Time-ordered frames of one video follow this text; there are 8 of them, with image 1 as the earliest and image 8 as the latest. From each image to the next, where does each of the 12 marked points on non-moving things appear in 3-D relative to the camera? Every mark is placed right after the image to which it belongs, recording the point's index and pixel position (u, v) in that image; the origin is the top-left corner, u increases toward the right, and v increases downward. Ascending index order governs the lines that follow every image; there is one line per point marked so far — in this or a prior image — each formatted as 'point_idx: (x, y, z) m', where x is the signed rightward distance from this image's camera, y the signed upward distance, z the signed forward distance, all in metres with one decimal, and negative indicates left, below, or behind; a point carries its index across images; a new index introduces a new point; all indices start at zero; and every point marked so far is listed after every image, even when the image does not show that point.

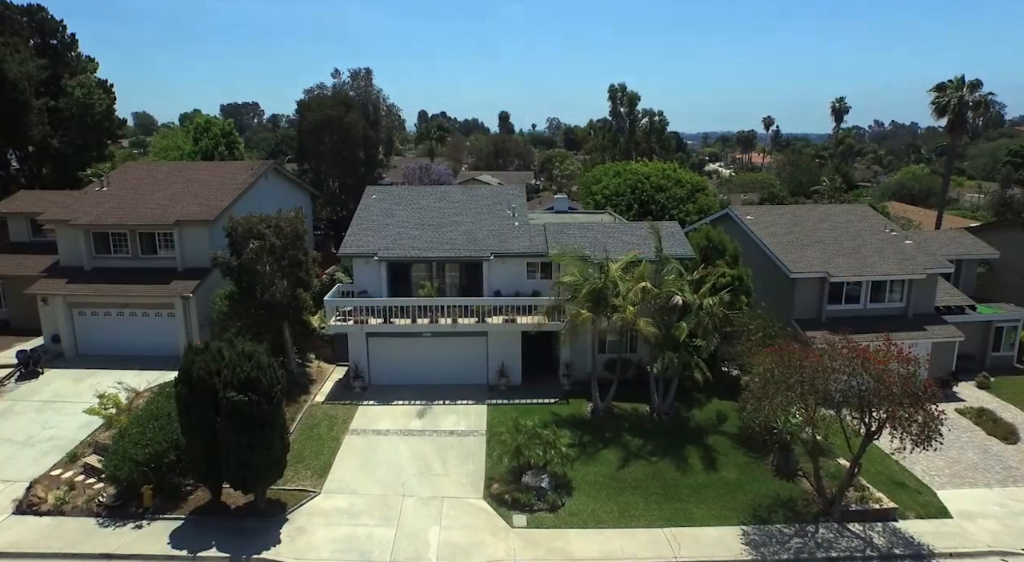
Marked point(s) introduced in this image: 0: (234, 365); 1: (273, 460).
0: (-7.3, -2.2, +16.3) m
1: (-6.5, -4.9, +16.9) m
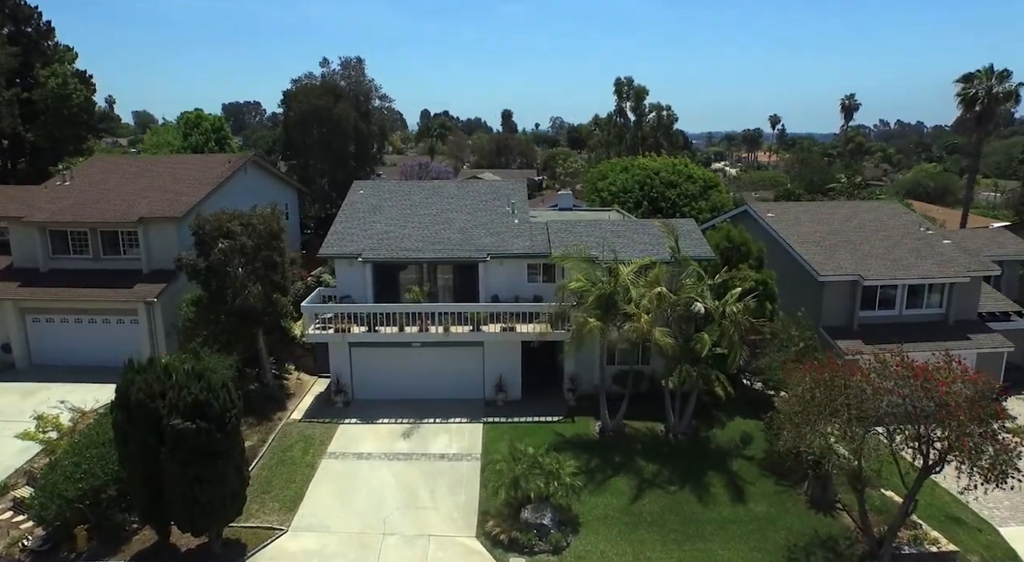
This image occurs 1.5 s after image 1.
0: (-7.4, -2.4, +13.8) m
1: (-6.6, -5.0, +14.4) m
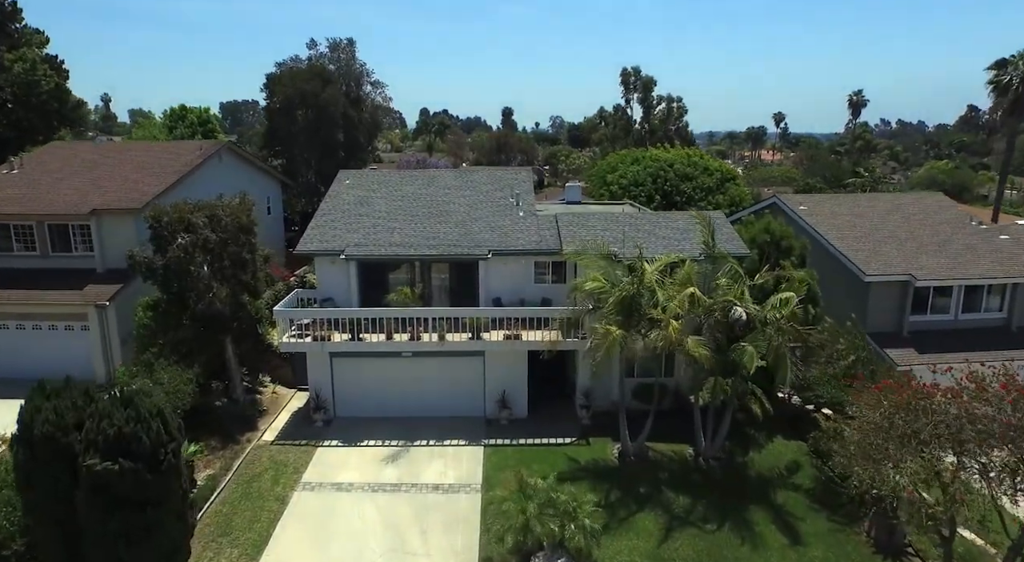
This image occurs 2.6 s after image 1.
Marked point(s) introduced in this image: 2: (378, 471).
0: (-7.2, -2.4, +10.9) m
1: (-6.4, -5.0, +11.5) m
2: (-3.8, -5.4, +17.5) m
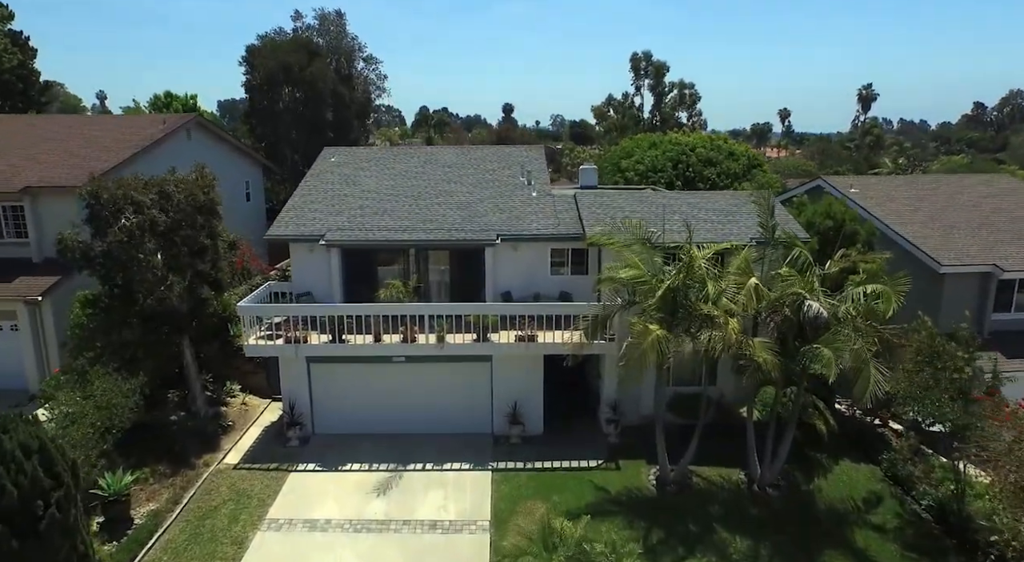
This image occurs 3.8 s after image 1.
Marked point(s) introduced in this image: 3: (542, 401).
0: (-6.9, -2.1, +7.6) m
1: (-6.1, -4.8, +8.2) m
2: (-3.4, -5.1, +14.2) m
3: (+0.8, -3.3, +17.0) m
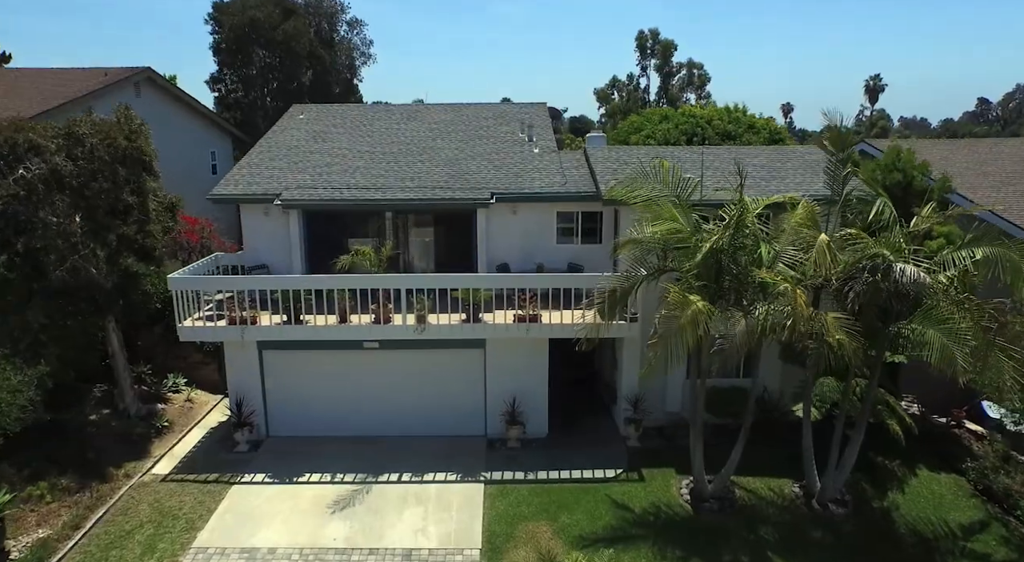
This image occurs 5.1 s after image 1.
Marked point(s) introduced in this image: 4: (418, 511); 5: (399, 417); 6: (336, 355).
0: (-6.9, -1.4, +4.5) m
1: (-6.1, -4.1, +5.1) m
2: (-3.5, -4.4, +11.1) m
3: (+0.8, -2.6, +13.9) m
4: (-1.7, -4.3, +11.5) m
5: (-2.6, -3.1, +14.2) m
6: (-3.9, -1.7, +13.7) m
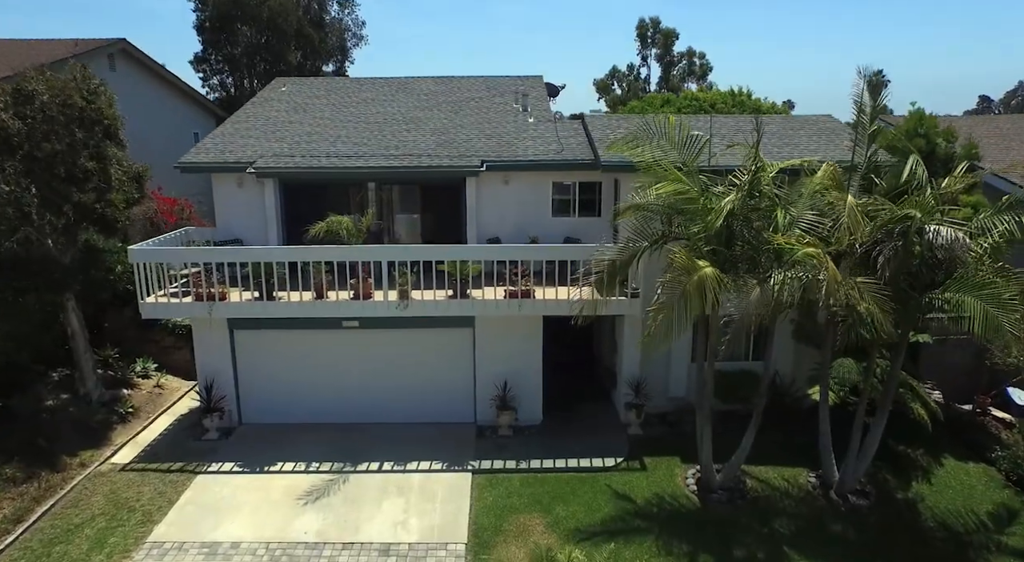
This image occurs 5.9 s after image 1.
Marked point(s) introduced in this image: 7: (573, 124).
0: (-7.1, -0.9, +3.5) m
1: (-6.3, -3.5, +4.1) m
2: (-3.7, -3.9, +10.1) m
3: (+0.6, -2.1, +12.9) m
4: (-1.9, -3.8, +10.5) m
5: (-2.8, -2.6, +13.1) m
6: (-4.1, -1.1, +12.7) m
7: (+1.5, +3.8, +15.1) m
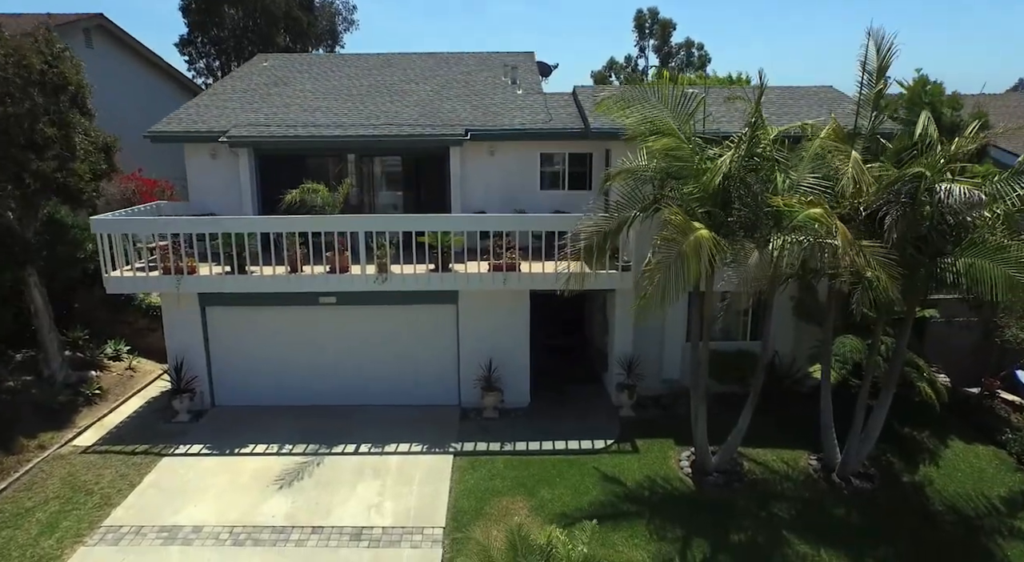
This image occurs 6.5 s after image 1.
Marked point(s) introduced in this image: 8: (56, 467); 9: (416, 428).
0: (-7.4, -0.4, +2.9) m
1: (-6.6, -3.1, +3.5) m
2: (-3.9, -3.4, +9.5) m
3: (+0.3, -1.6, +12.2) m
4: (-2.2, -3.3, +9.9) m
5: (-3.1, -2.1, +12.5) m
6: (-4.3, -0.6, +12.1) m
7: (+1.2, +4.3, +14.5) m
8: (-7.5, -3.1, +10.2) m
9: (-1.8, -2.8, +11.6) m
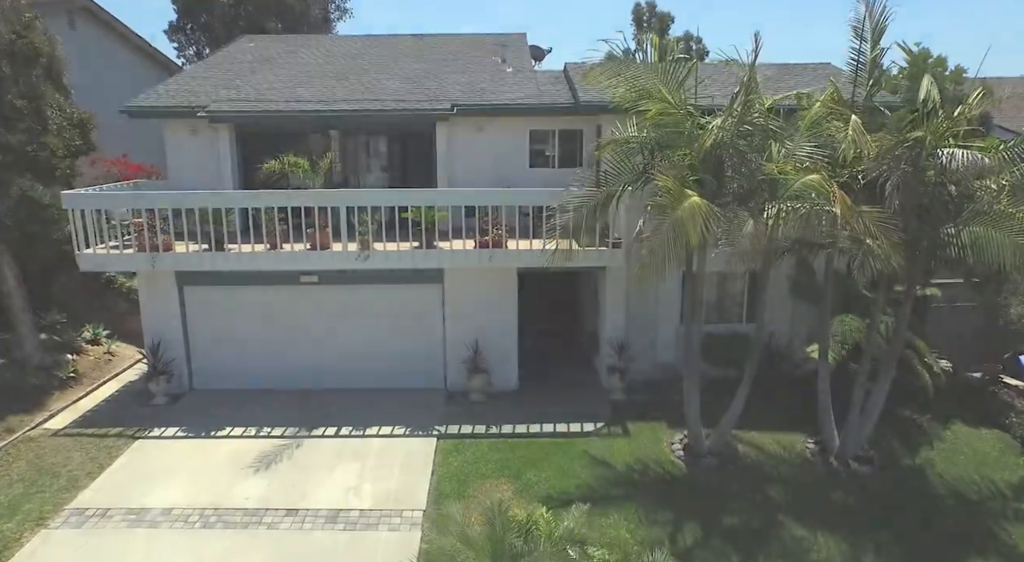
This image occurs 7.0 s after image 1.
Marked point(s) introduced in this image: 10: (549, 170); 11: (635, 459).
0: (-7.6, 0.0, +2.5) m
1: (-6.8, -2.7, +3.1) m
2: (-4.2, -3.0, +9.1) m
3: (+0.1, -1.2, +11.9) m
4: (-2.4, -2.9, +9.5) m
5: (-3.3, -1.7, +12.1) m
6: (-4.6, -0.2, +11.7) m
7: (+1.0, +4.7, +14.1) m
8: (-7.7, -2.7, +9.9) m
9: (-2.0, -2.4, +11.3) m
10: (+0.8, +2.3, +12.7) m
11: (+1.9, -2.8, +9.8) m
